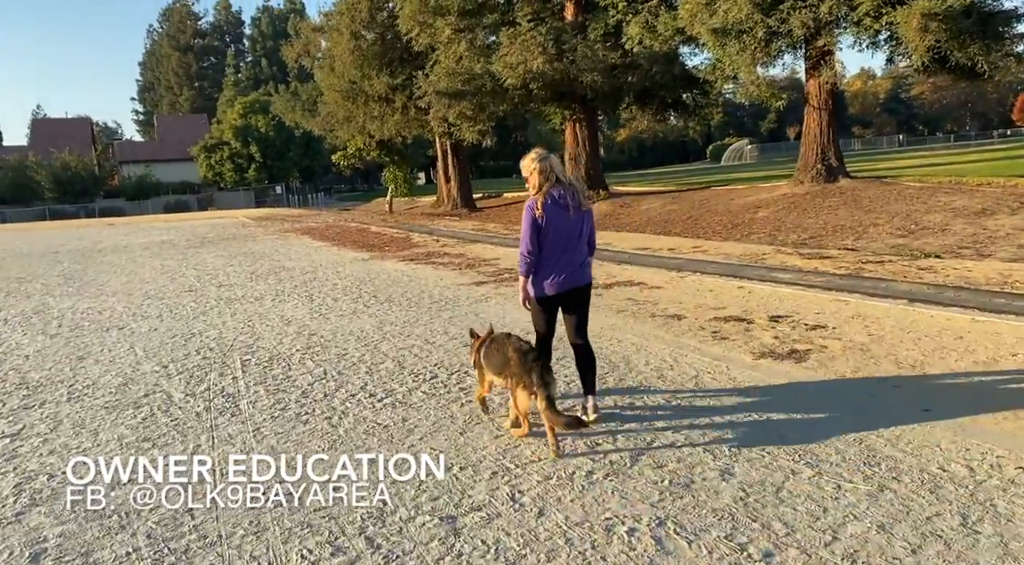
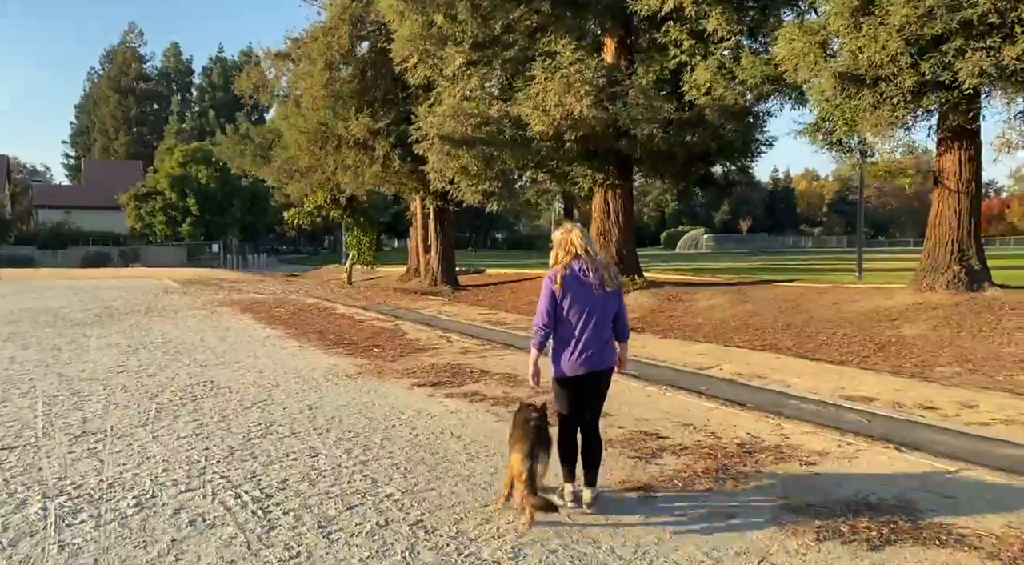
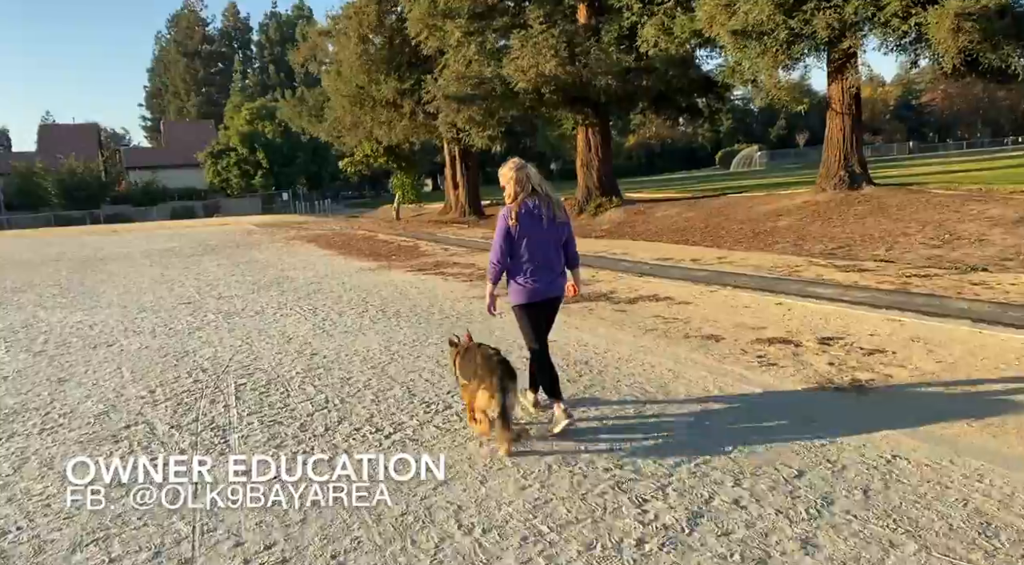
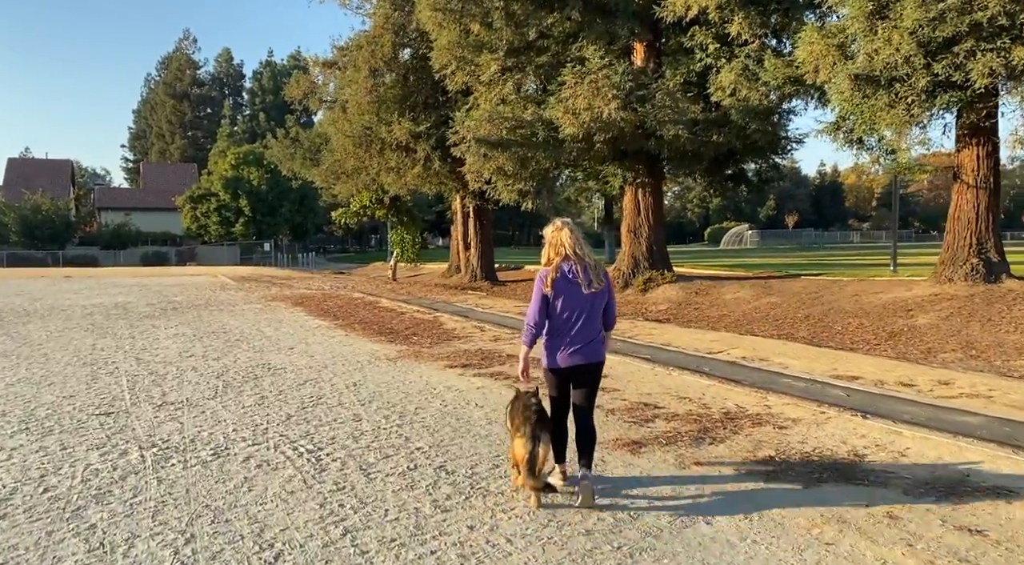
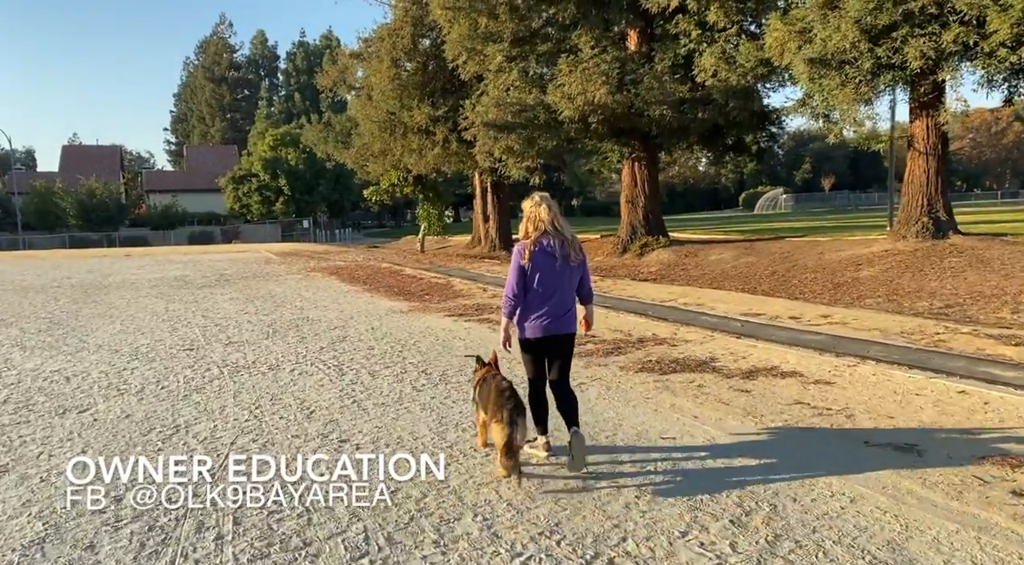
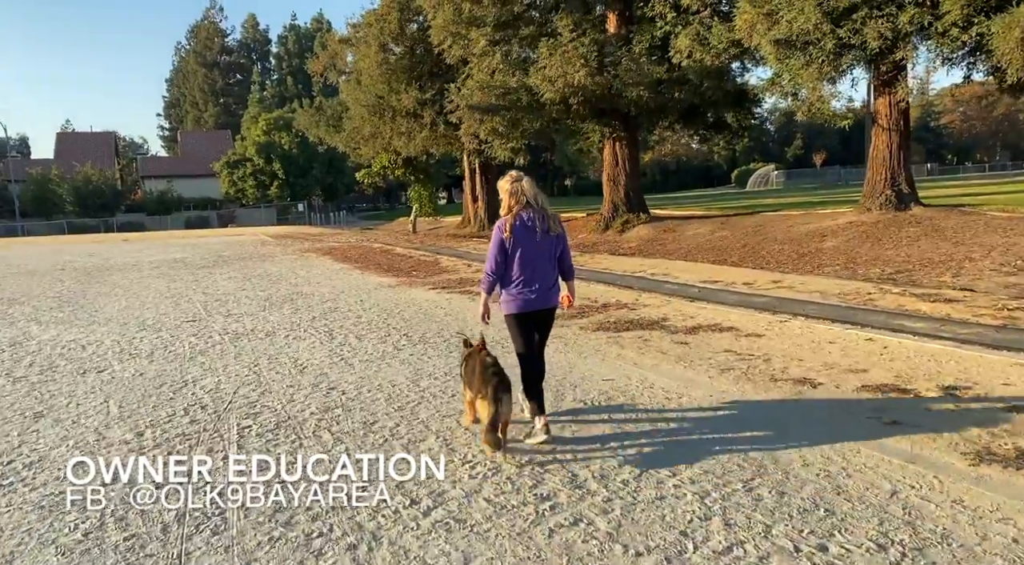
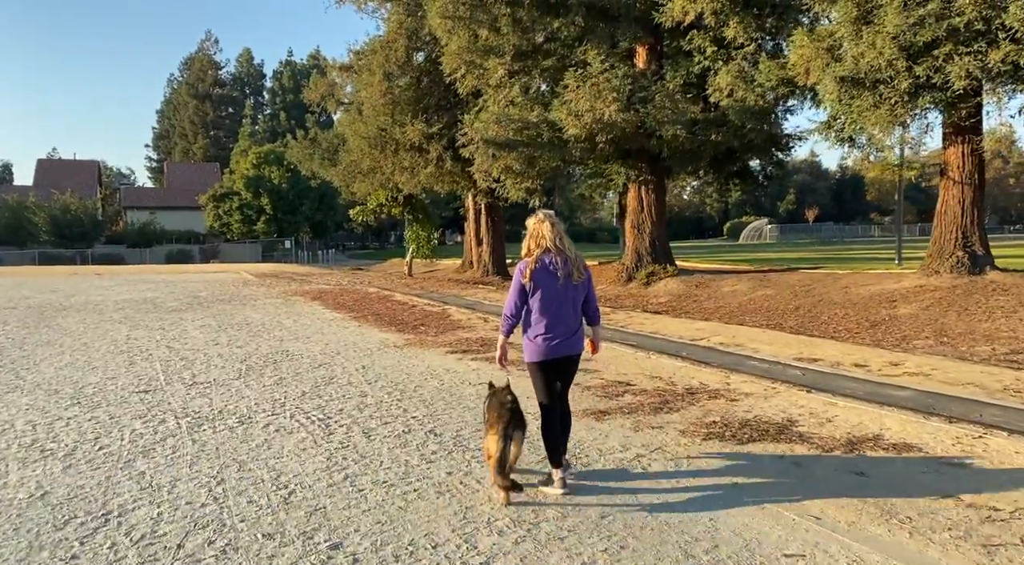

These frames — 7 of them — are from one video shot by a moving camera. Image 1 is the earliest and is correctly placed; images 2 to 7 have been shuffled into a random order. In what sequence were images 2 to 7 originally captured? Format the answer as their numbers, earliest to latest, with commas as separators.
3, 6, 5, 7, 4, 2
